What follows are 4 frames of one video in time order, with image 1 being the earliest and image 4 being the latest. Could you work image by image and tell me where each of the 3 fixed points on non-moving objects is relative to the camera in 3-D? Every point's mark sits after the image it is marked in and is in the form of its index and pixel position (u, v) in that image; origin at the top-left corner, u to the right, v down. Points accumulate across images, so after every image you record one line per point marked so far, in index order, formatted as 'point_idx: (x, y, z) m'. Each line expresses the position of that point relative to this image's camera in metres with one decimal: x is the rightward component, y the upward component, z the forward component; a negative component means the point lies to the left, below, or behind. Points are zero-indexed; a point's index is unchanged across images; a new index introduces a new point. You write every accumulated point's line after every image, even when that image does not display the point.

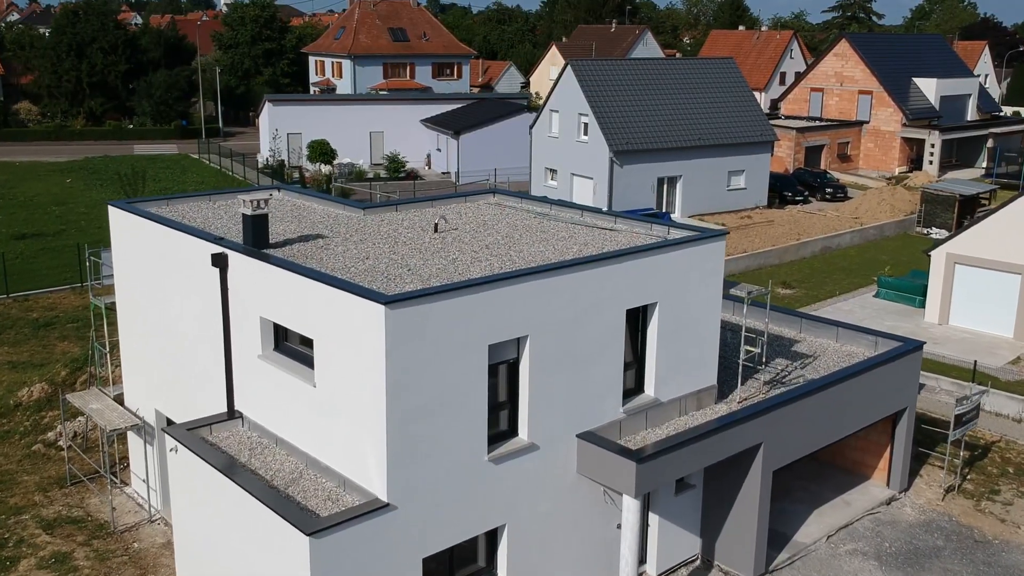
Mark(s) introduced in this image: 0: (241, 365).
0: (-3.9, -1.1, +13.6) m
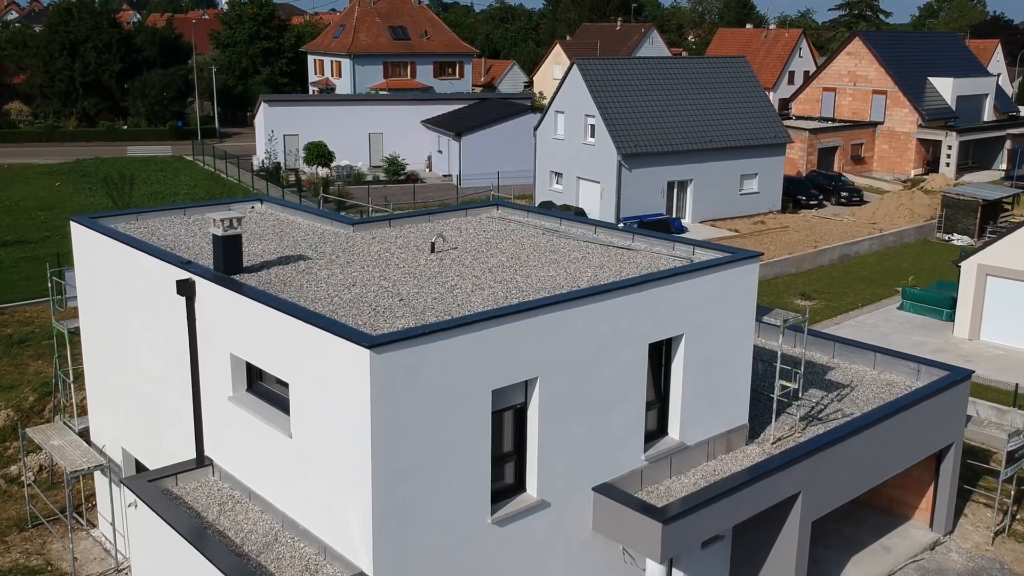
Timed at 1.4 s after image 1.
0: (-3.8, -1.5, +12.0) m
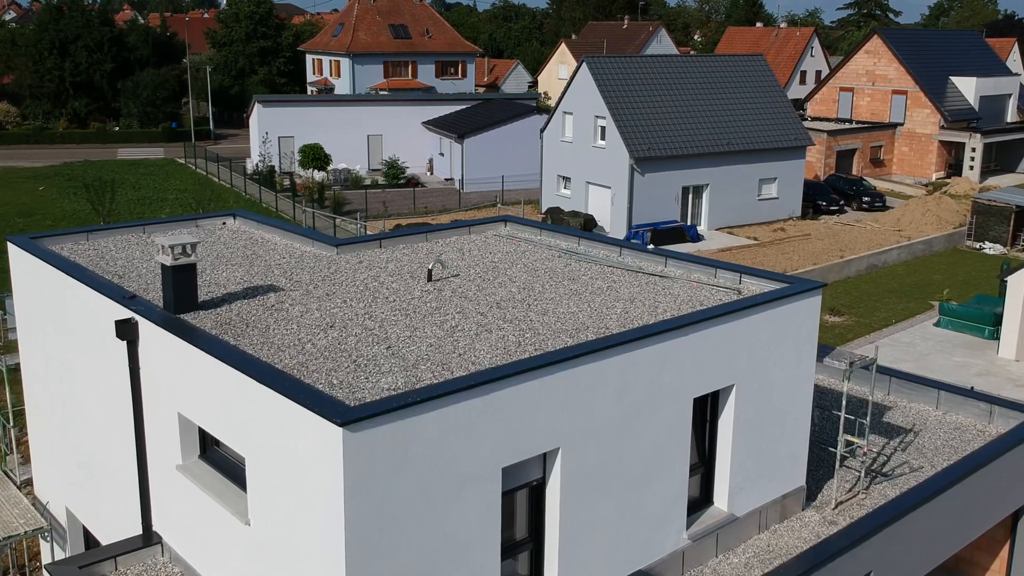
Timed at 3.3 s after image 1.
0: (-3.7, -2.0, +9.8) m
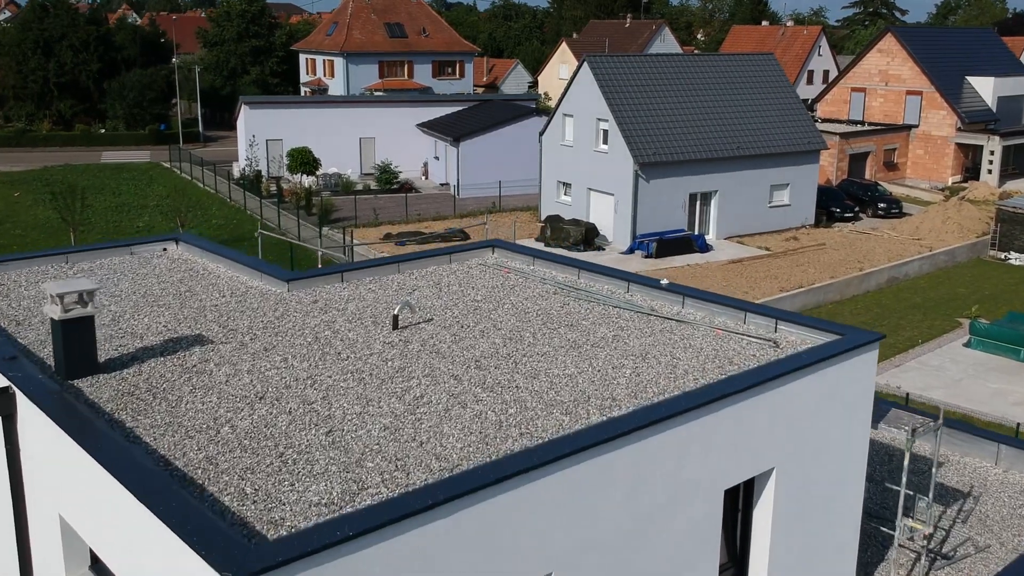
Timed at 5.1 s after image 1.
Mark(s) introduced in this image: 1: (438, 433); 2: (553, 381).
0: (-3.9, -2.5, +7.7) m
1: (-0.6, -1.1, +6.9) m
2: (+0.3, -0.8, +8.0) m
